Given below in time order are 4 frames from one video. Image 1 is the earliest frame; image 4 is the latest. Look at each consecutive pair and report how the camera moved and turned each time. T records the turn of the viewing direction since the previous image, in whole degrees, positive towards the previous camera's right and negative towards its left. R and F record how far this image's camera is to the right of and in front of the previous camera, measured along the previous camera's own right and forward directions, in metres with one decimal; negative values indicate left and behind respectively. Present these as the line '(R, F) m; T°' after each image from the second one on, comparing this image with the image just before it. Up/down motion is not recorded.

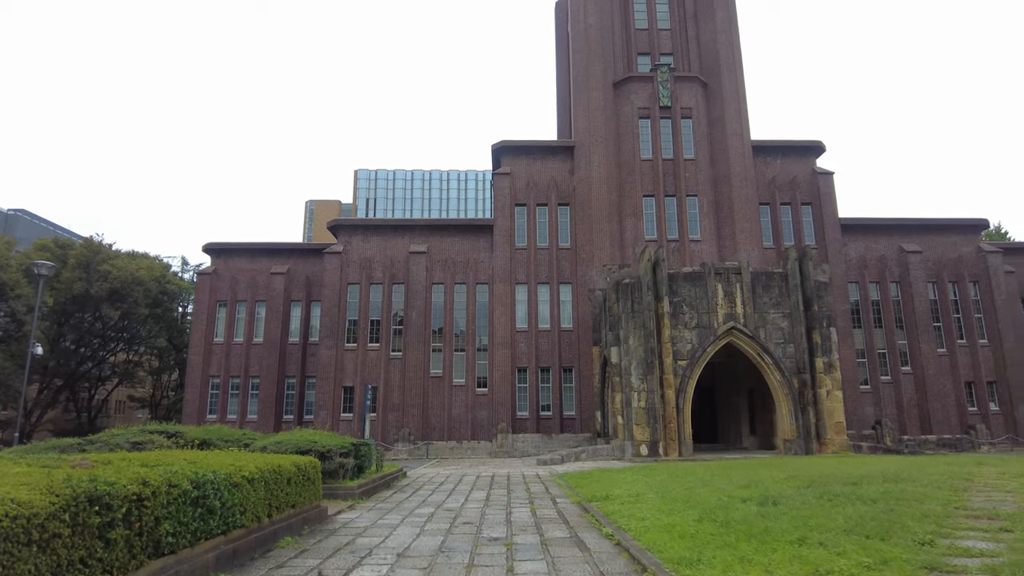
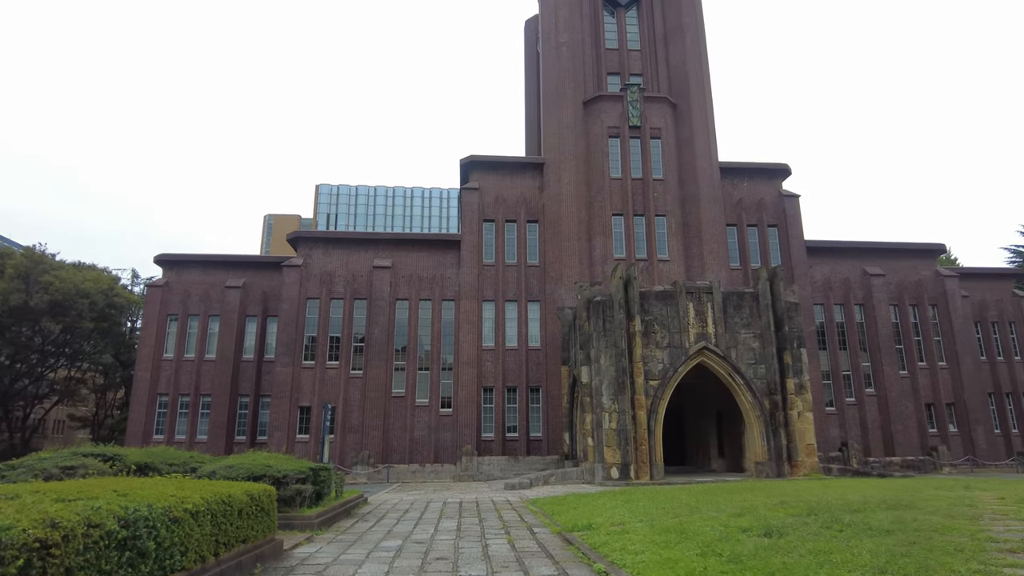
(-0.2, +0.6) m; +3°
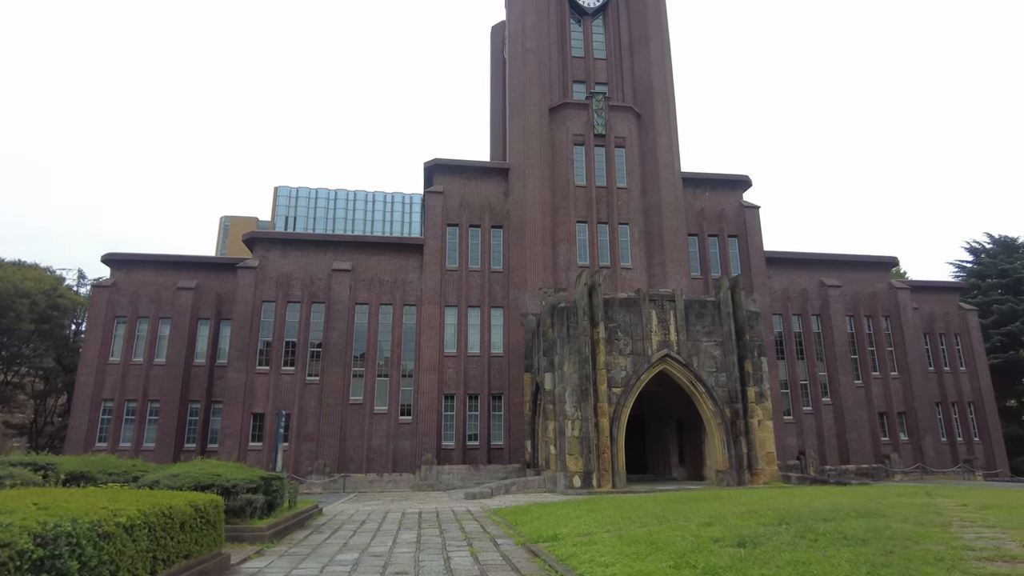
(-0.1, +0.3) m; +3°
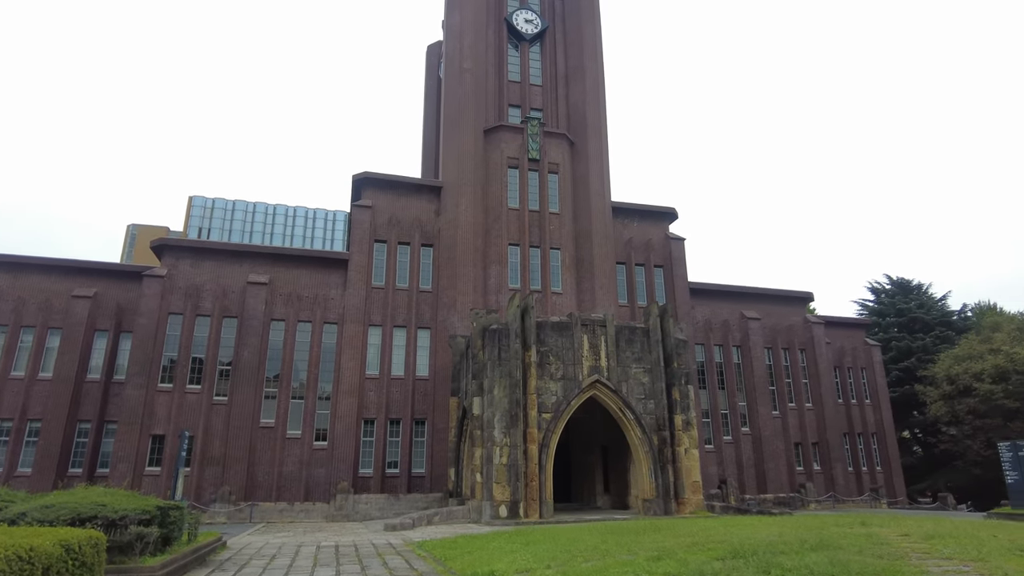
(-0.2, +0.6) m; +7°
